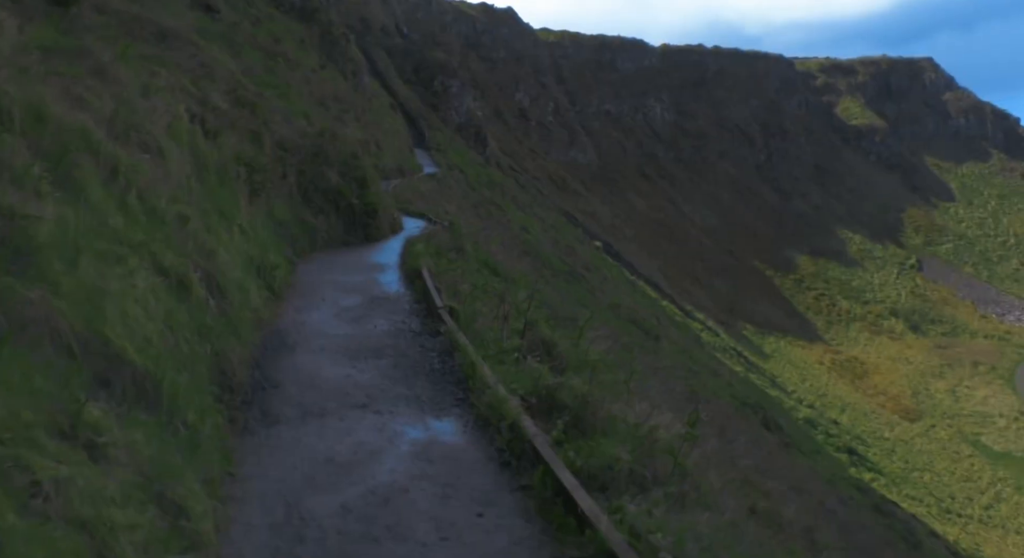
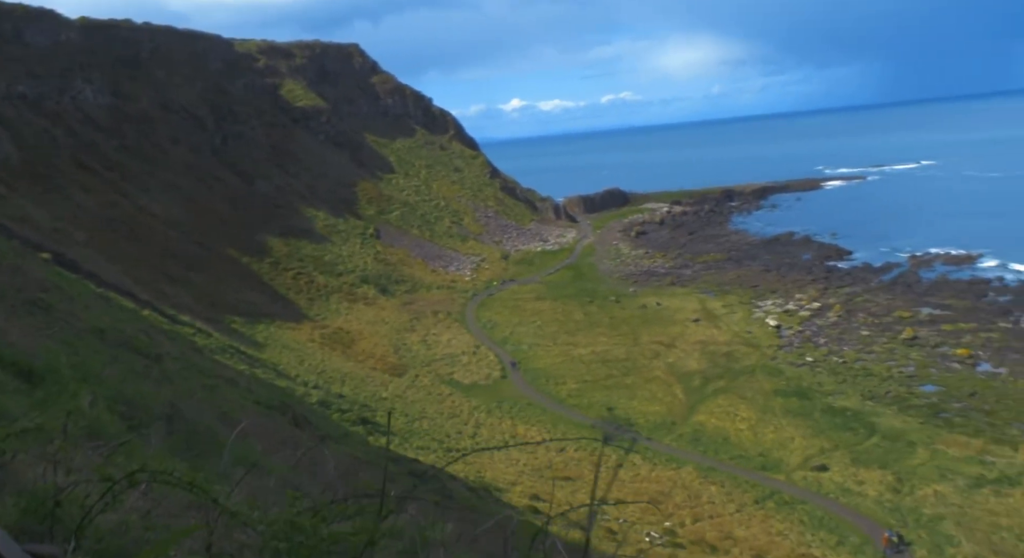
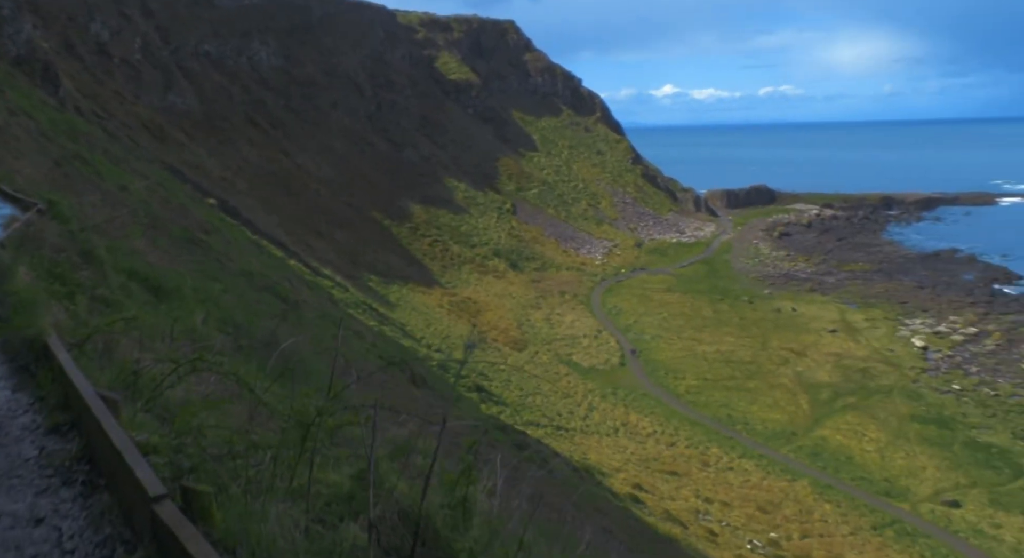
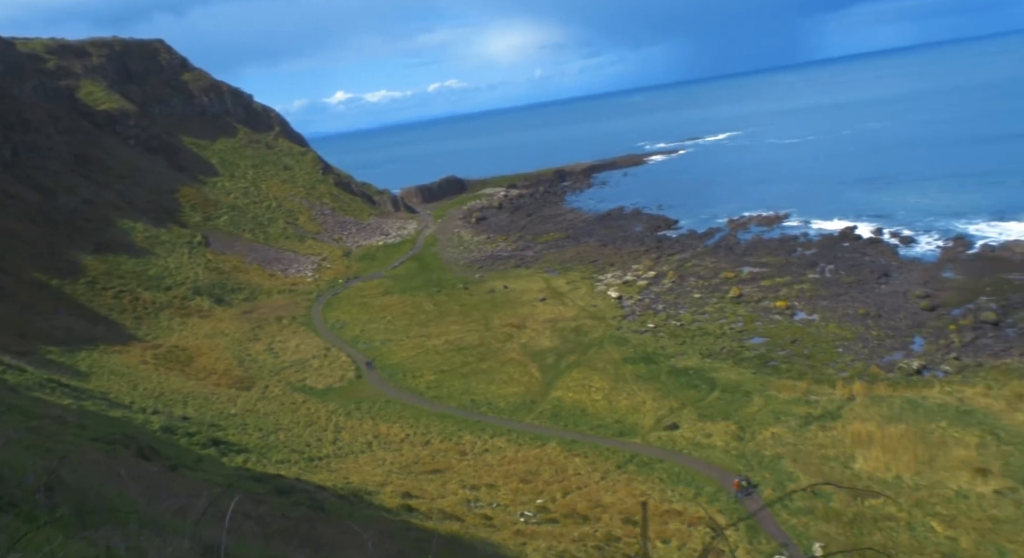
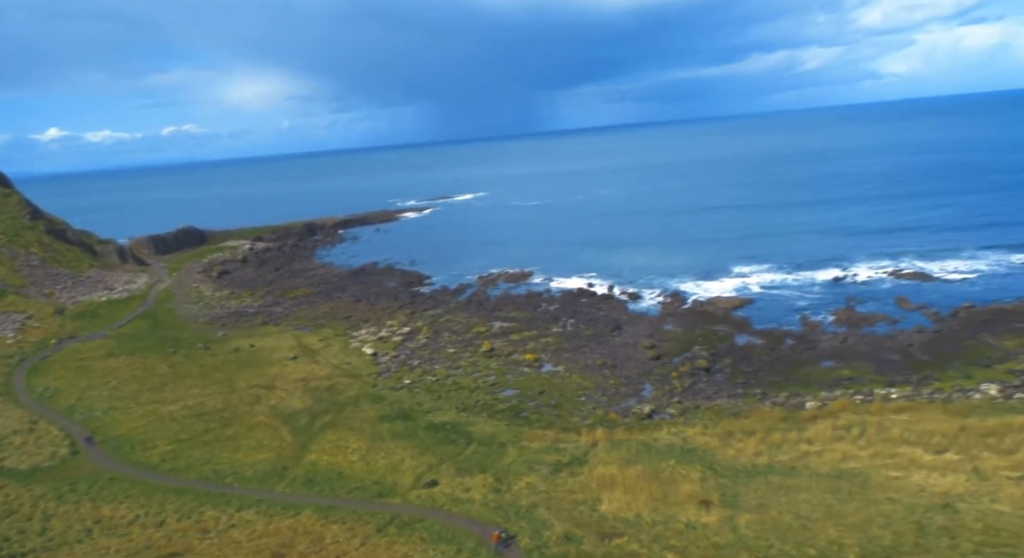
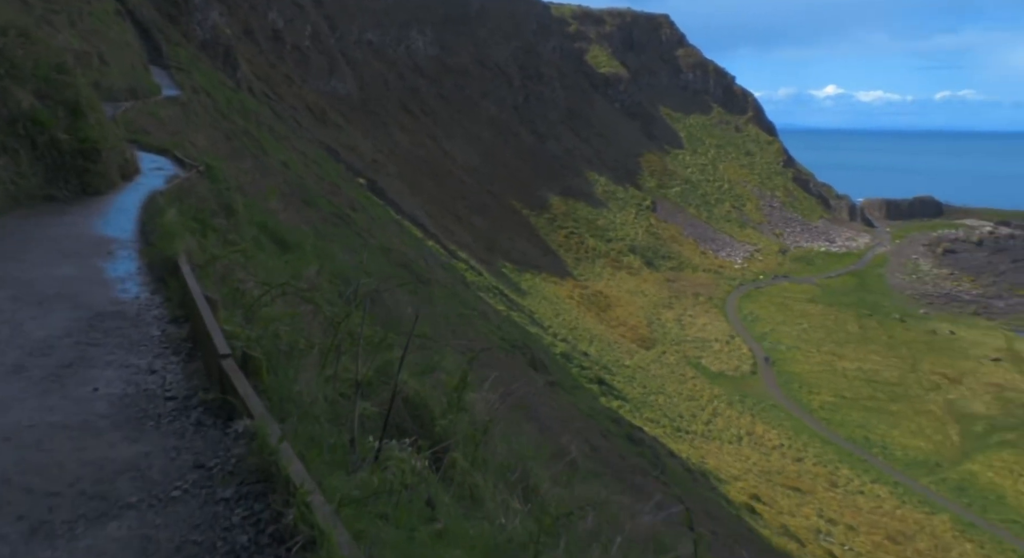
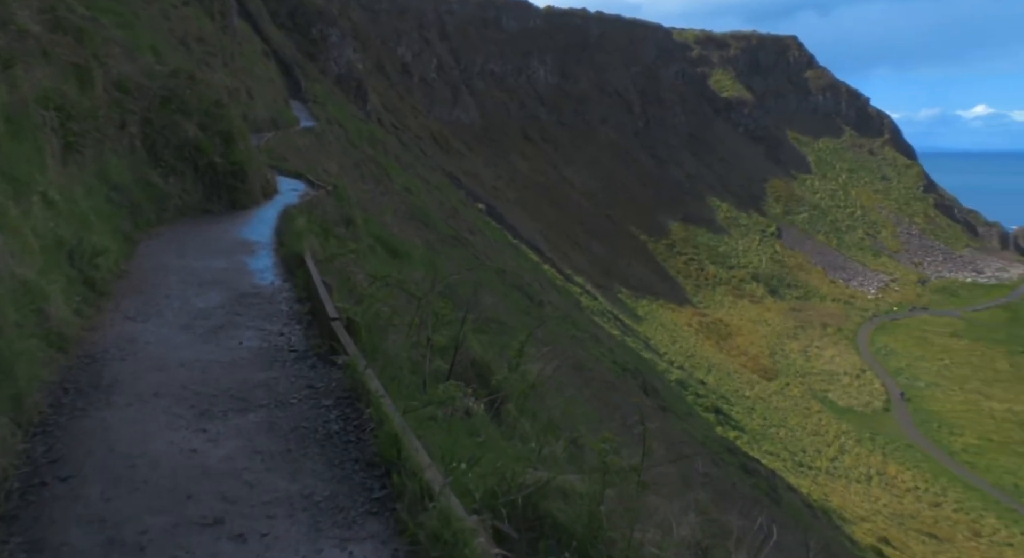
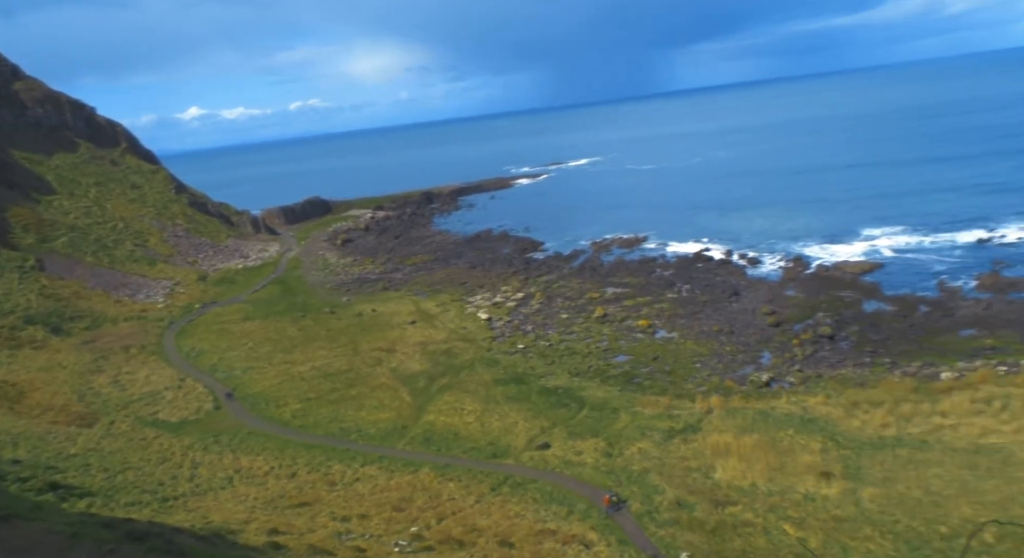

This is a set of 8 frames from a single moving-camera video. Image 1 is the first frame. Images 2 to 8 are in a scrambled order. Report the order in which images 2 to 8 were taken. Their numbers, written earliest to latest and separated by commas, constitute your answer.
7, 6, 3, 2, 4, 8, 5
